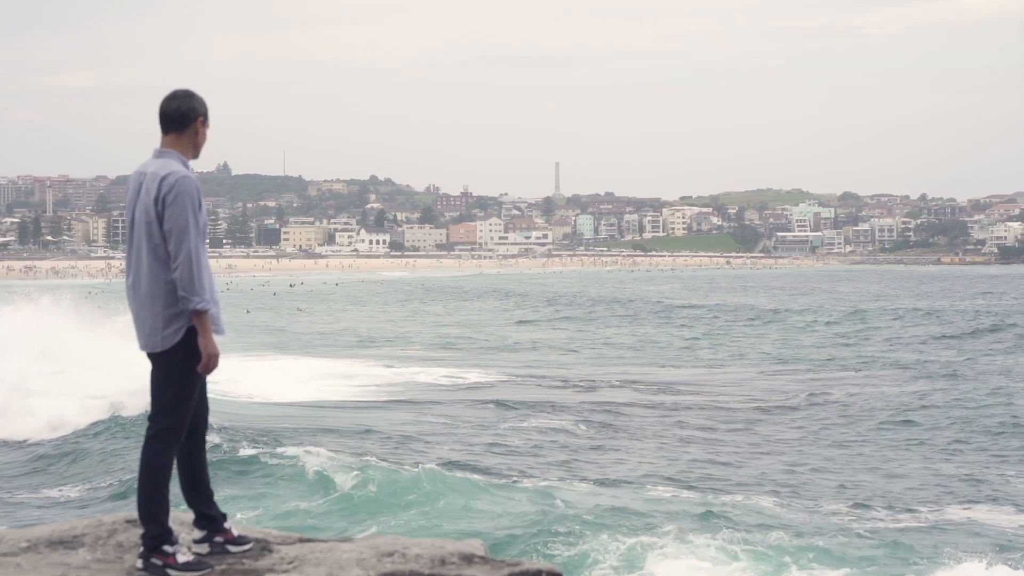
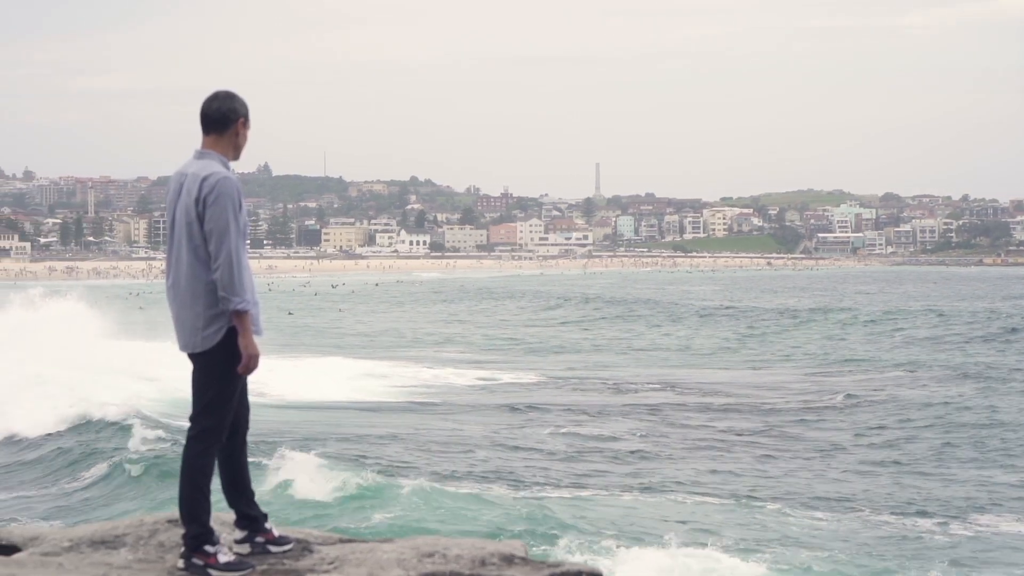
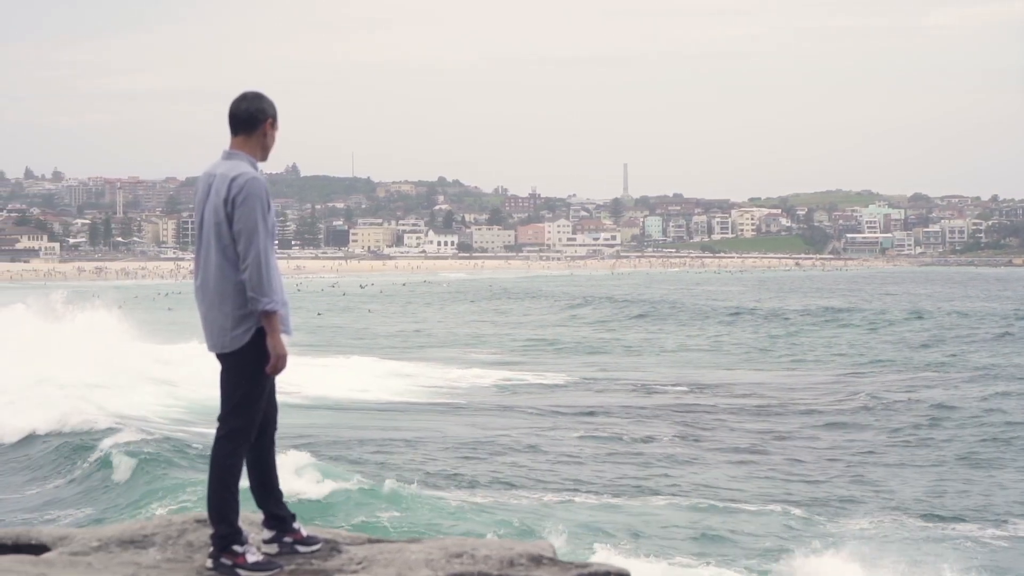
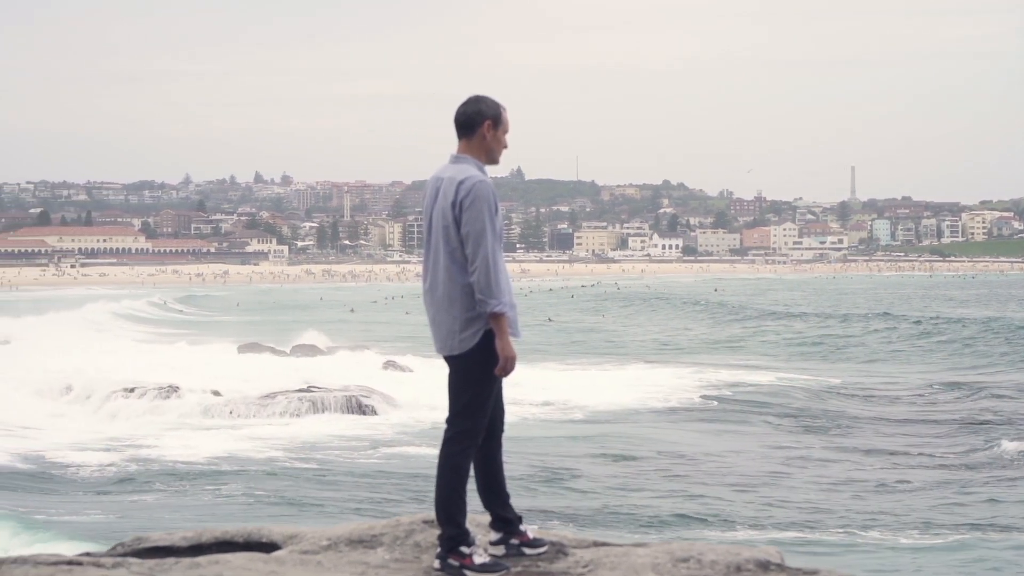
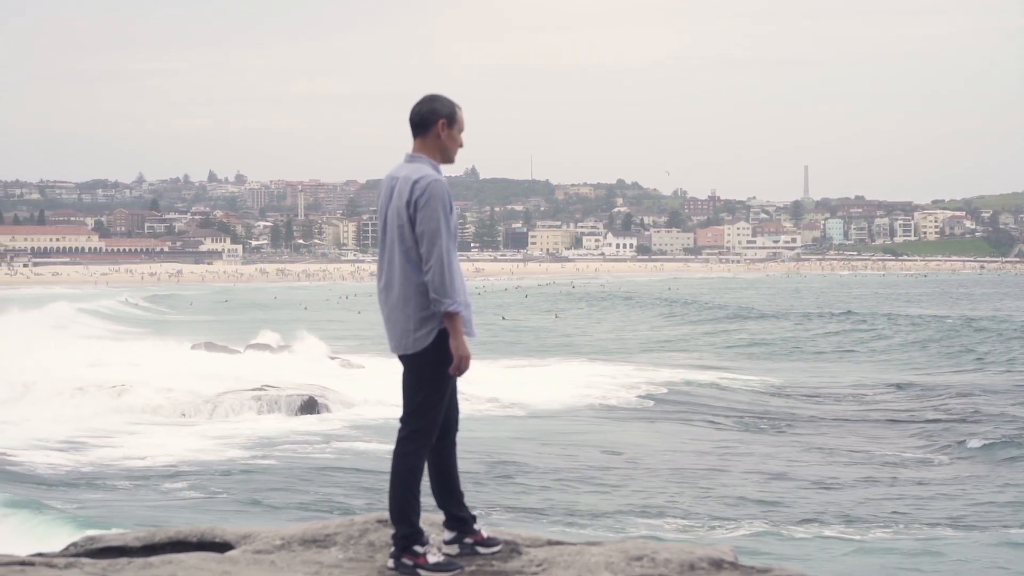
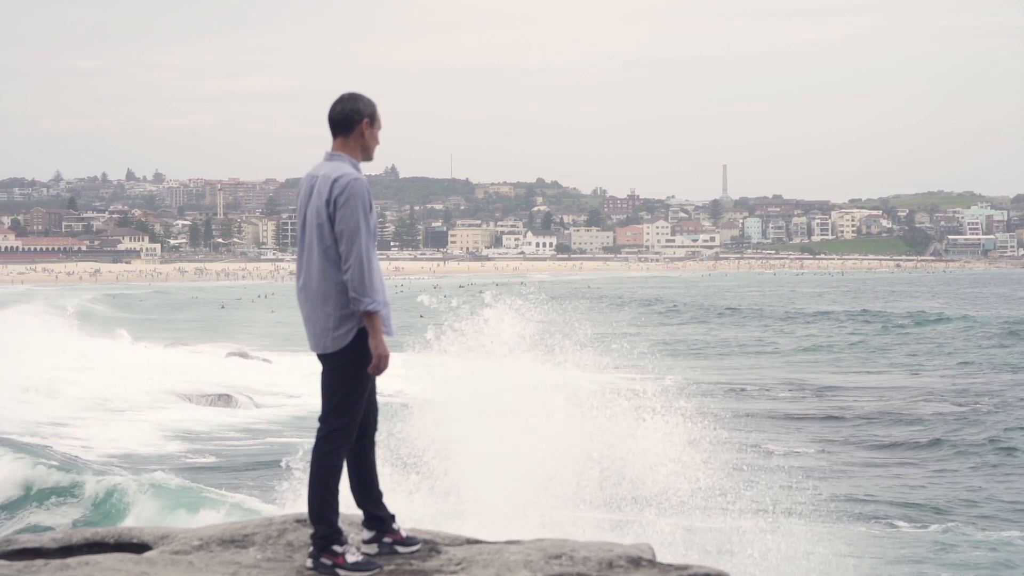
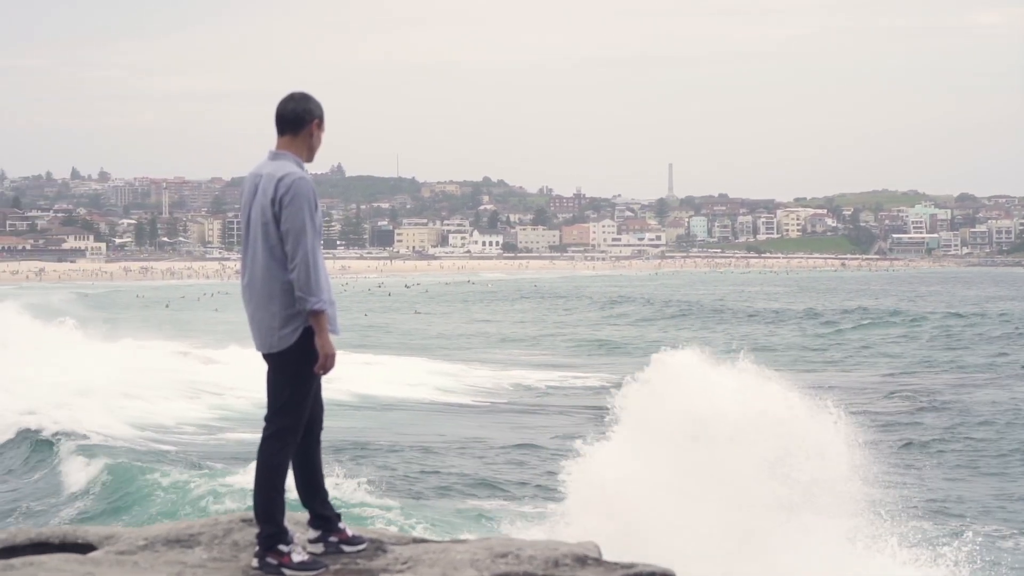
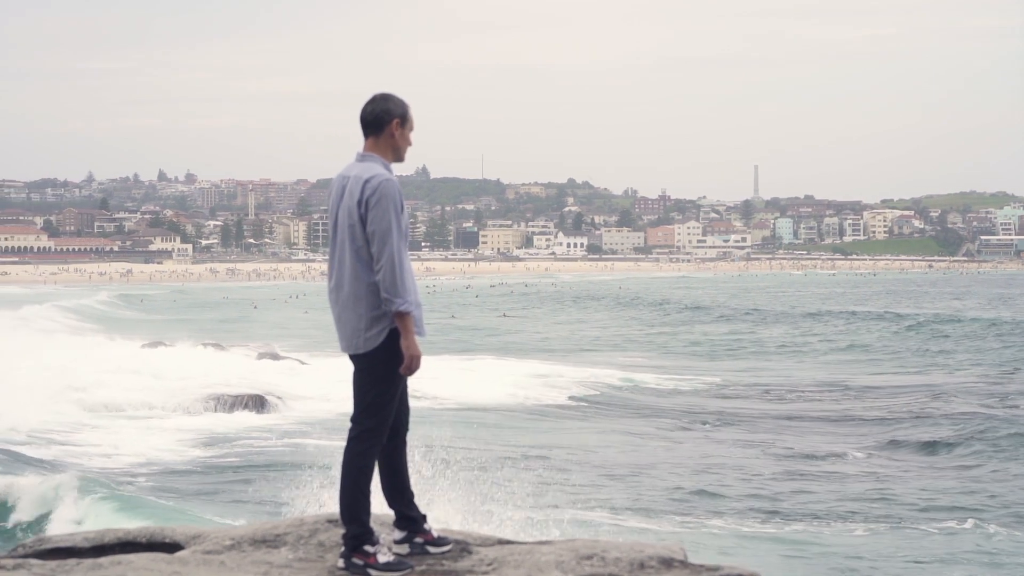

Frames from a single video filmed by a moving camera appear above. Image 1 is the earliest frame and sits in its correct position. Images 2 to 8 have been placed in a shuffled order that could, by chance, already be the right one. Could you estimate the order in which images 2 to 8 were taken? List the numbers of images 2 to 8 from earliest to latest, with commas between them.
2, 3, 7, 6, 8, 5, 4
